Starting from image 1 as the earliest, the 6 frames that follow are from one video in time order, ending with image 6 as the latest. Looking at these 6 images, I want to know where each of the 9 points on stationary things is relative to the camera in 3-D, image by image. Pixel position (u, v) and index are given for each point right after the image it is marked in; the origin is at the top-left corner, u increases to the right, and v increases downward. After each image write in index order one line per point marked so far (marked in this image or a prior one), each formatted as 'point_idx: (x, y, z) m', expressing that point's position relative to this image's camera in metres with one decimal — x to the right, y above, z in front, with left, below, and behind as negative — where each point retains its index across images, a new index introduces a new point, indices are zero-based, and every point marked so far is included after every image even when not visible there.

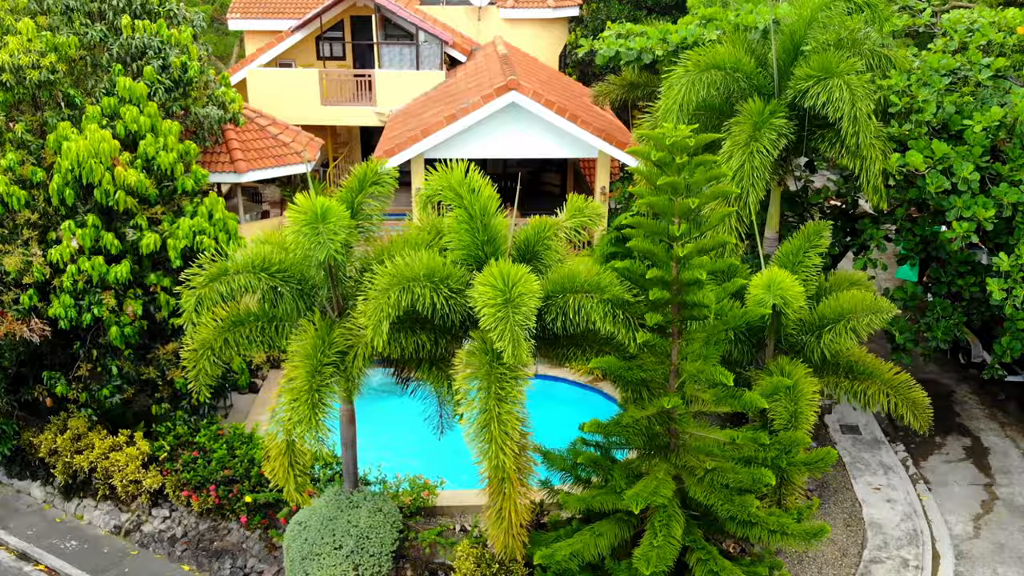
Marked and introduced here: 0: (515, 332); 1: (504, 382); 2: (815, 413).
0: (0.0, -0.4, +7.5) m
1: (-0.1, -0.9, +7.7) m
2: (+3.3, -1.4, +9.1) m
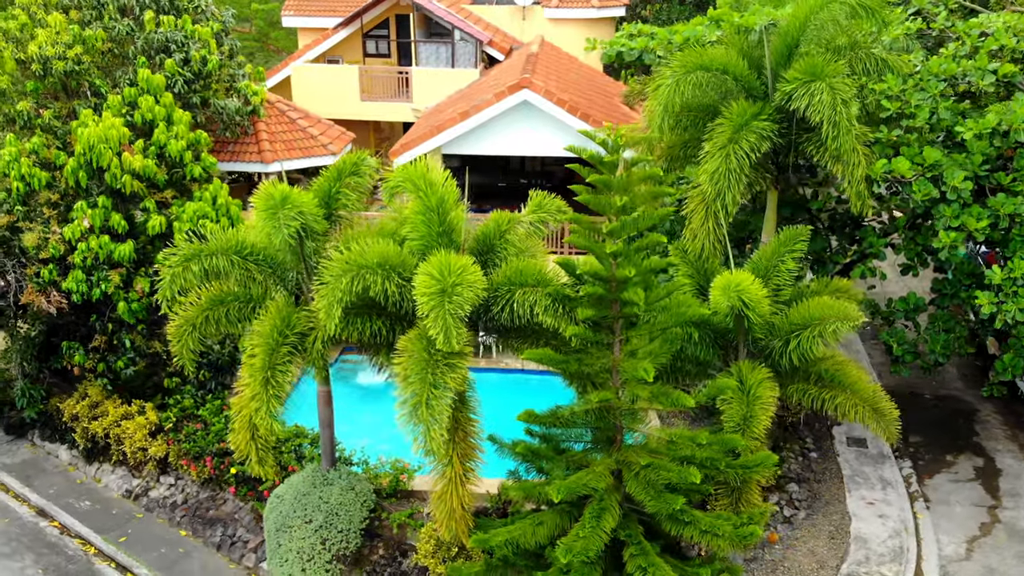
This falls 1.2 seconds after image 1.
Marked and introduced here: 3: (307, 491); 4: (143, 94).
0: (-0.6, -0.3, +7.7) m
1: (-0.8, -0.8, +8.0) m
2: (+2.8, -1.4, +9.0) m
3: (-2.8, -2.7, +11.0) m
4: (-5.6, +2.9, +12.4) m
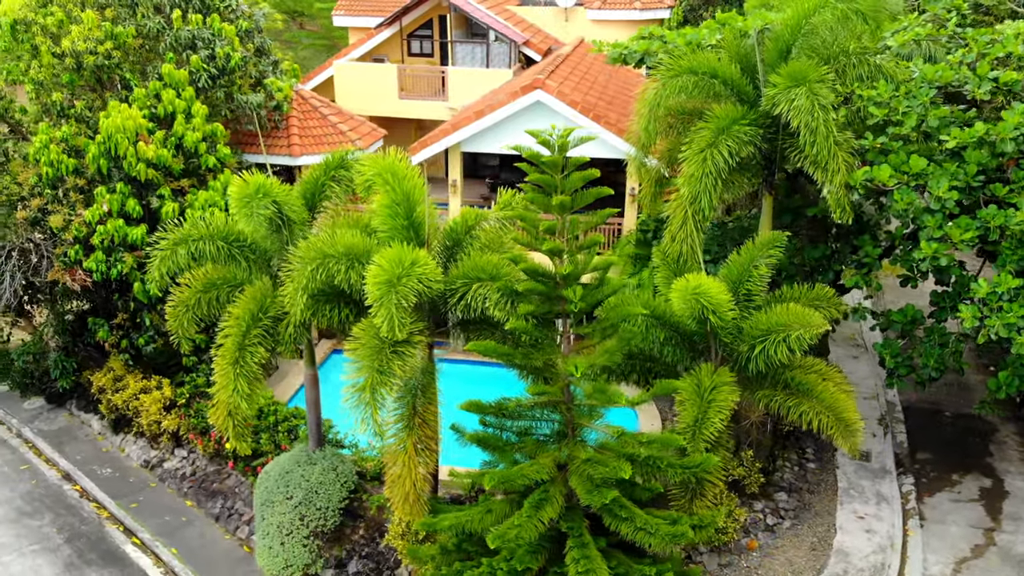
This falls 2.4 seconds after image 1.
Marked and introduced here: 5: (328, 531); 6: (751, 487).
0: (-1.2, -0.2, +8.1) m
1: (-1.3, -0.7, +8.3) m
2: (+2.3, -1.5, +9.0) m
3: (-3.1, -2.5, +11.5) m
4: (-5.5, +3.2, +13.1) m
5: (-2.6, -3.4, +11.4) m
6: (+3.6, -3.0, +12.3) m
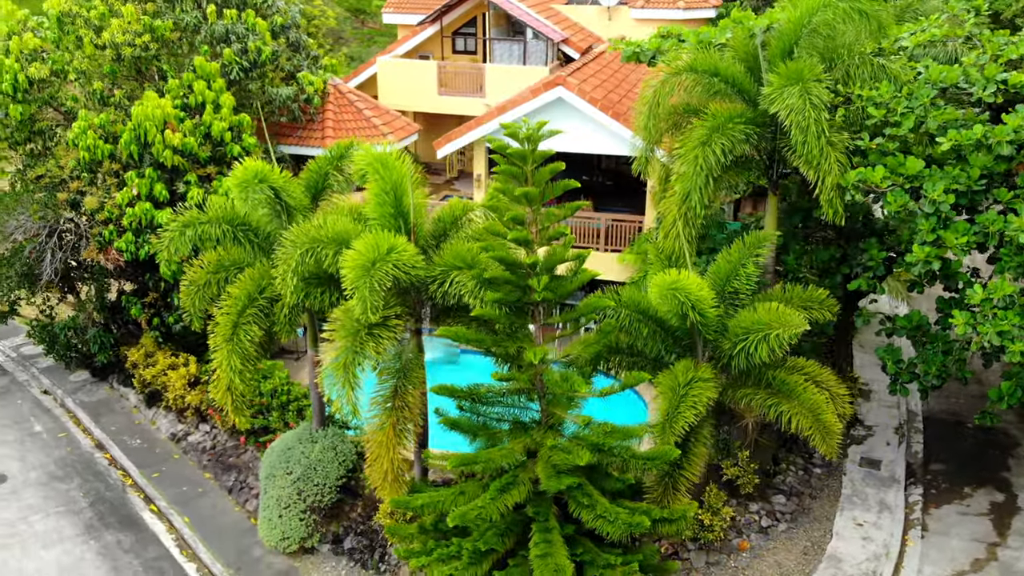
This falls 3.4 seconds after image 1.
0: (-1.5, -0.1, +8.4) m
1: (-1.6, -0.5, +8.7) m
2: (+2.0, -1.4, +9.1) m
3: (-3.2, -2.3, +12.0) m
4: (-5.3, +3.5, +13.8) m
5: (-2.7, -3.2, +11.8) m
6: (+3.5, -3.0, +12.3) m
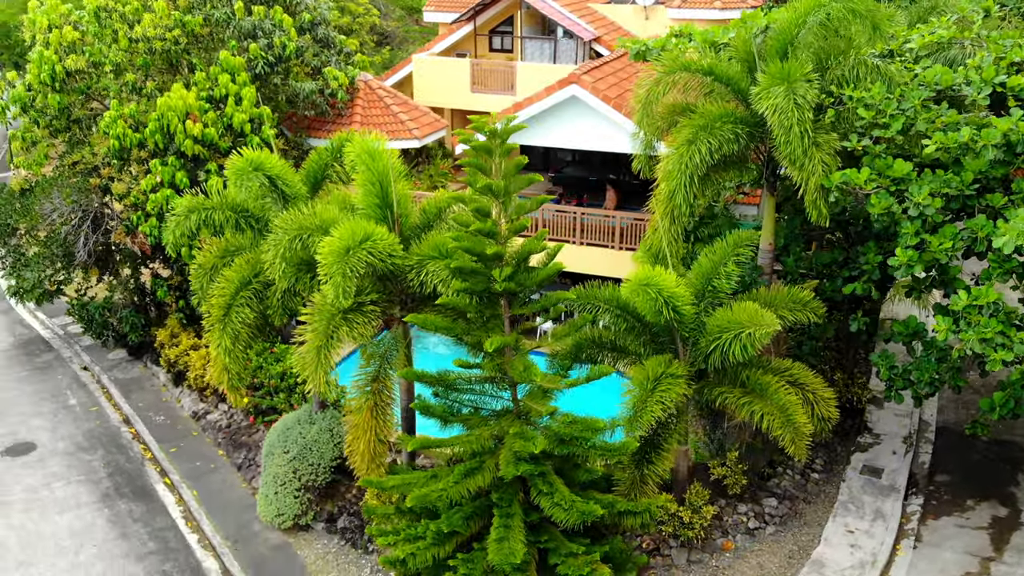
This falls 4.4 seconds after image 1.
0: (-1.8, +0.1, +8.8) m
1: (-2.0, -0.4, +9.0) m
2: (+1.7, -1.4, +9.2) m
3: (-3.4, -2.1, +12.5) m
4: (-5.1, +3.8, +14.4) m
5: (-2.9, -3.0, +12.3) m
6: (+3.3, -3.0, +12.2) m
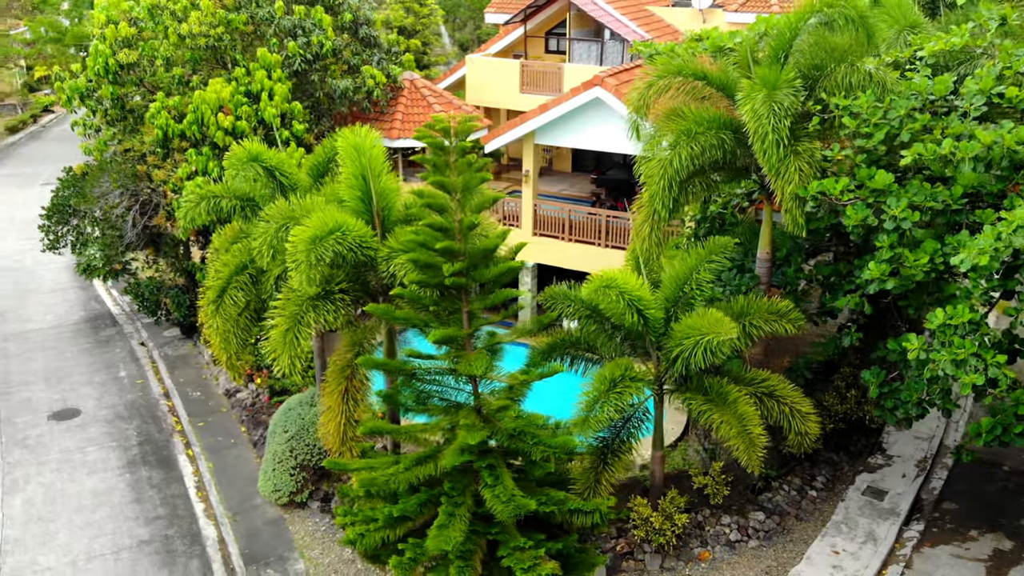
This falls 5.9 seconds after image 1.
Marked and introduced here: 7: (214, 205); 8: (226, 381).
0: (-2.3, +0.2, +9.2) m
1: (-2.4, -0.2, +9.5) m
2: (+1.1, -1.4, +9.2) m
3: (-3.5, -1.9, +13.1) m
4: (-4.7, +4.0, +15.2) m
5: (-3.1, -2.8, +12.8) m
6: (+3.1, -3.1, +12.1) m
7: (-4.2, +1.2, +11.7) m
8: (-6.0, -1.9, +17.0) m
